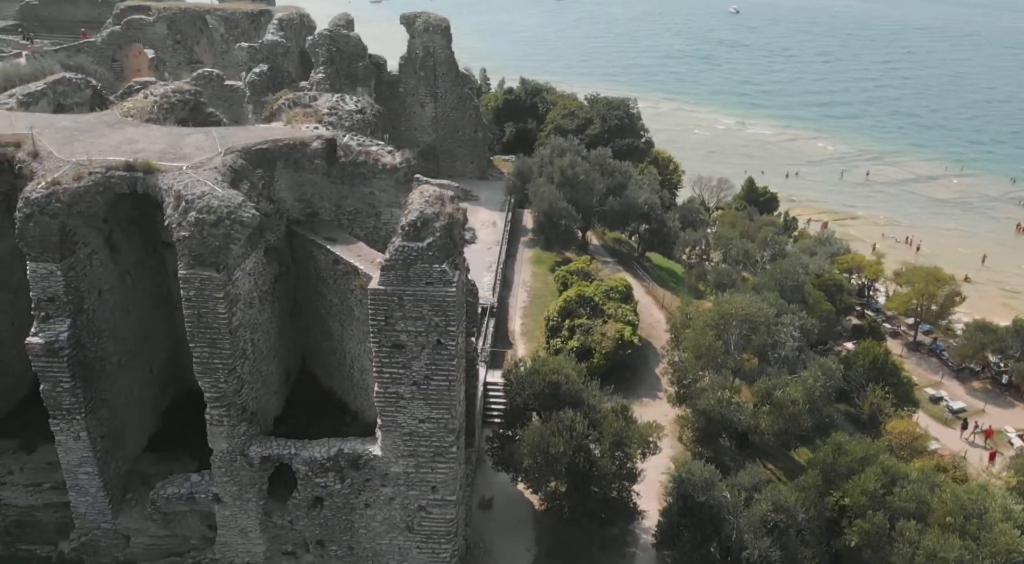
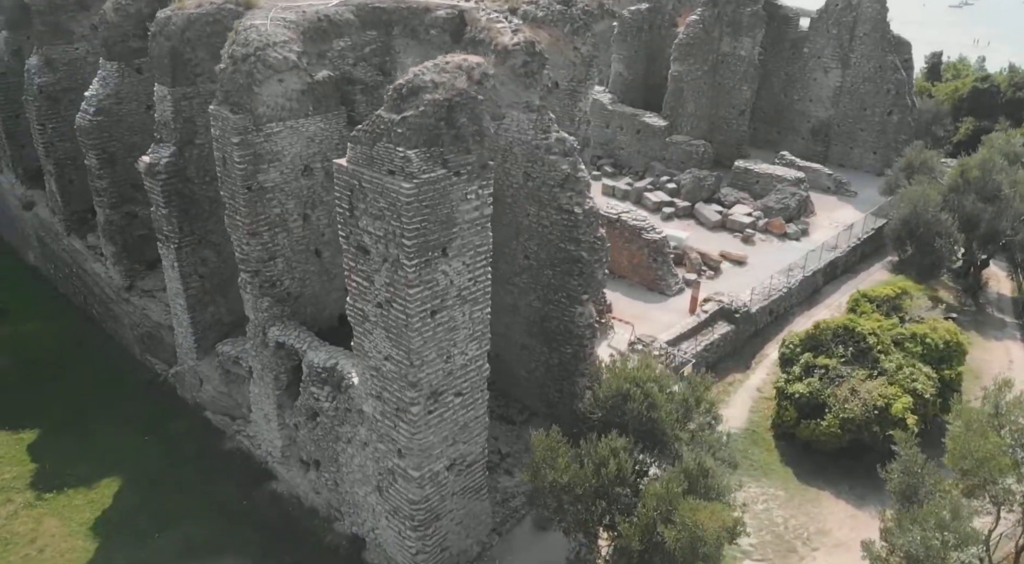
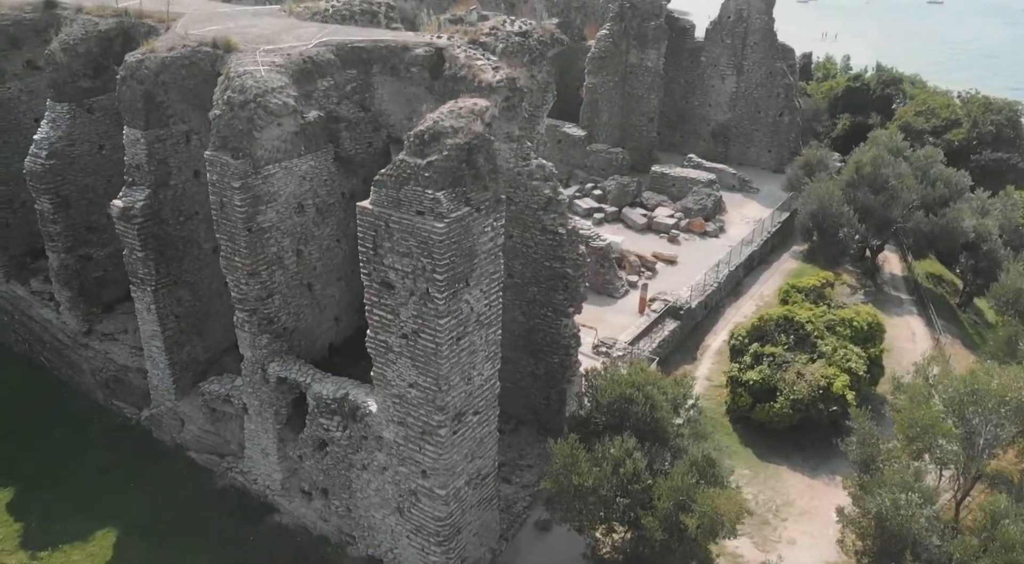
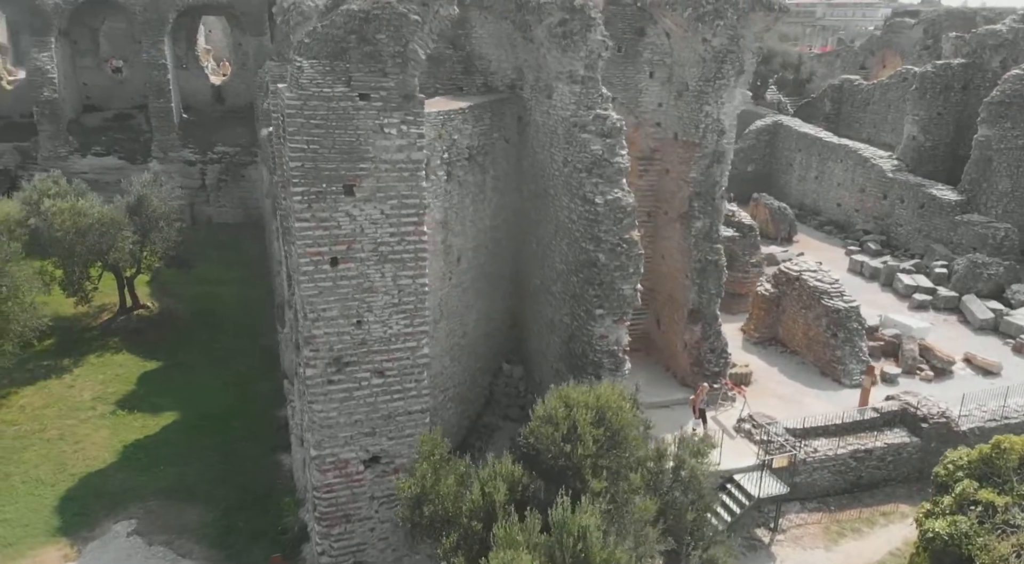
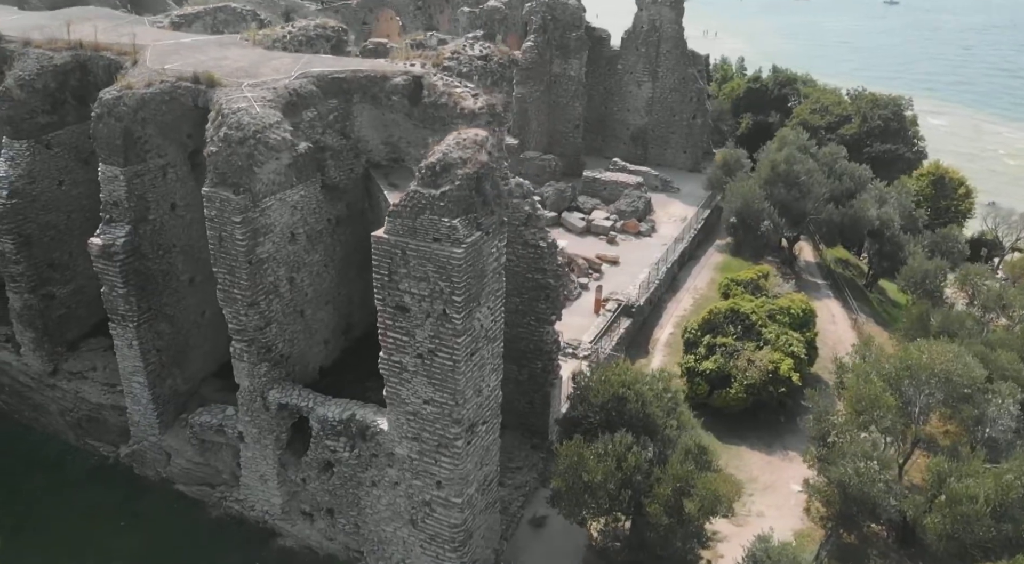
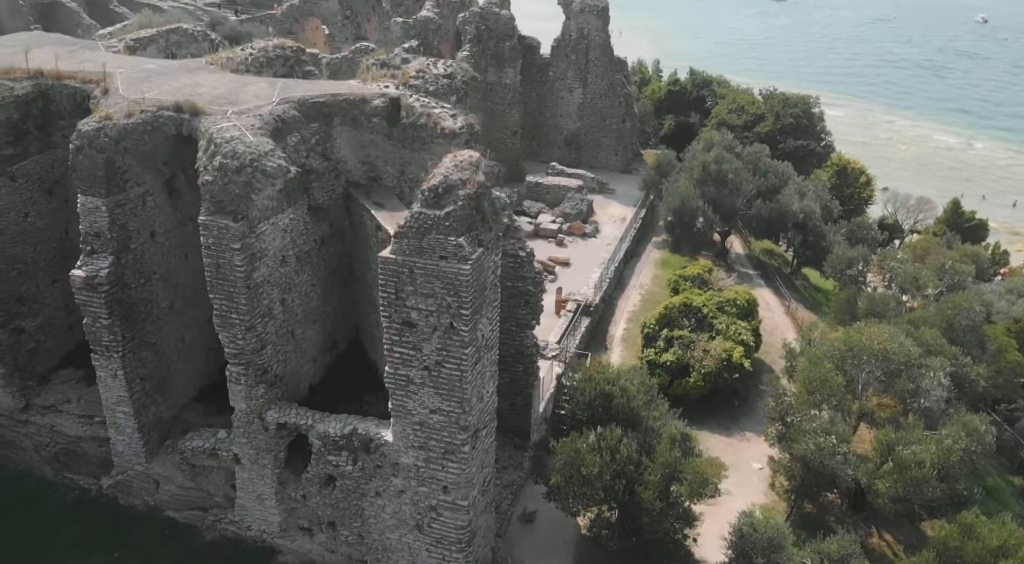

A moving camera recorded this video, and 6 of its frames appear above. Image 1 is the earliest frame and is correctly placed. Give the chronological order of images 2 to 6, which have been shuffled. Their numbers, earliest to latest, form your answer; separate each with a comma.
6, 5, 3, 2, 4
